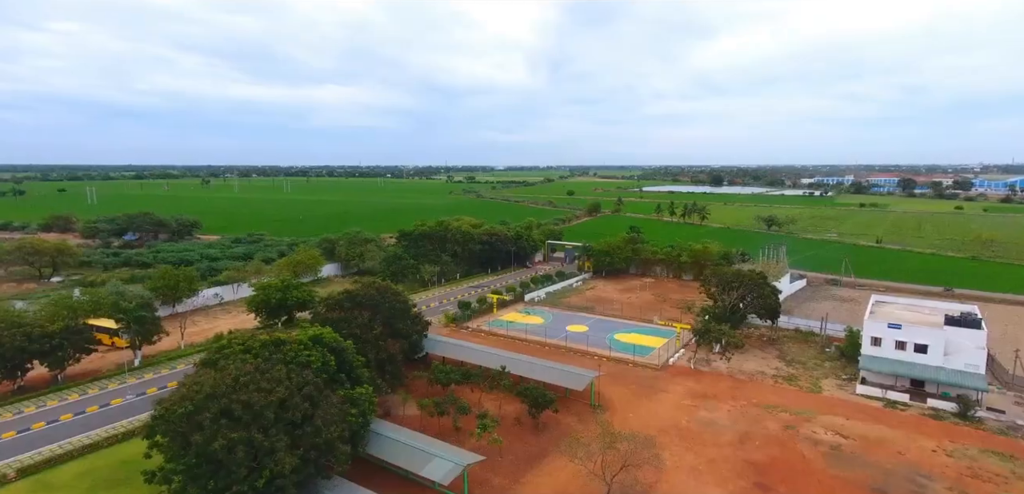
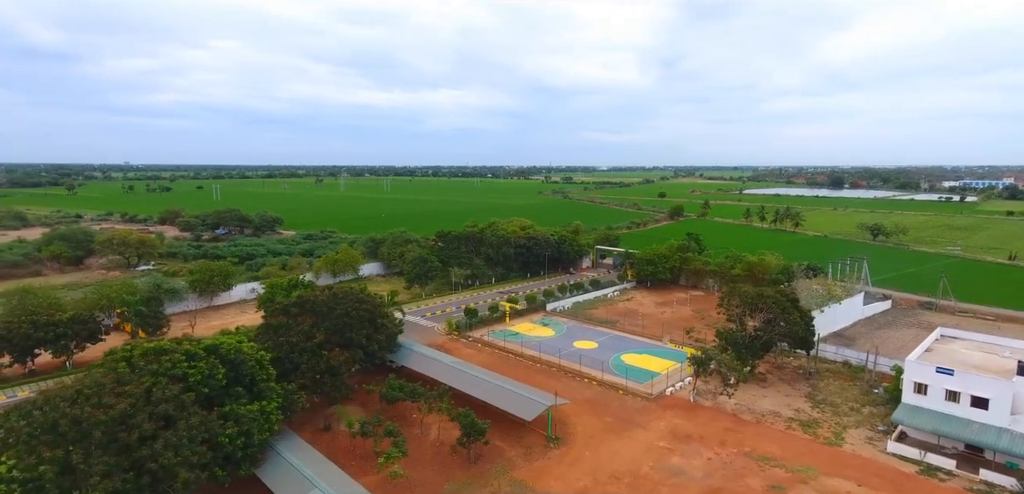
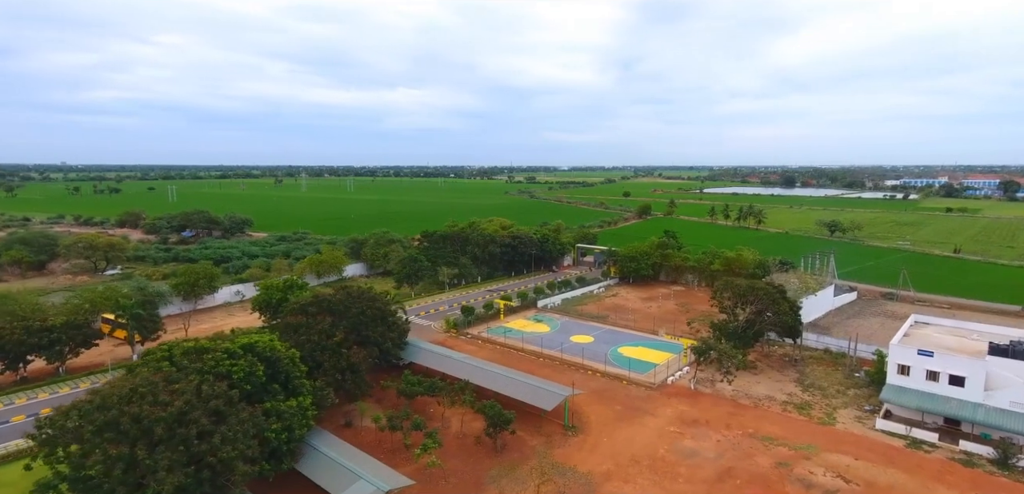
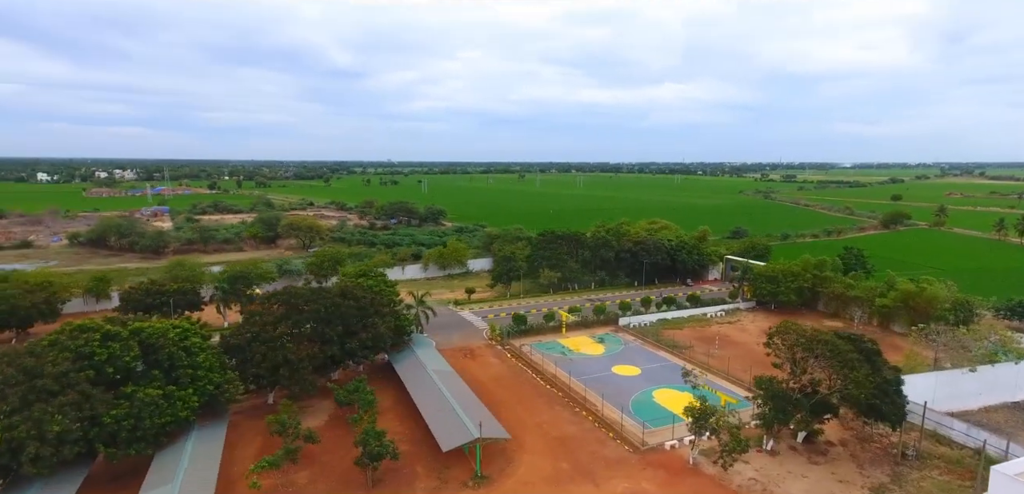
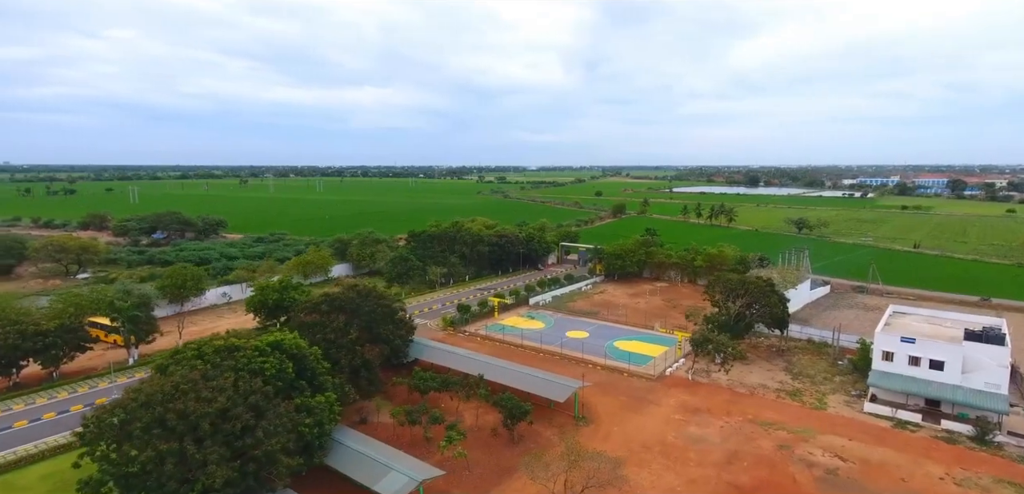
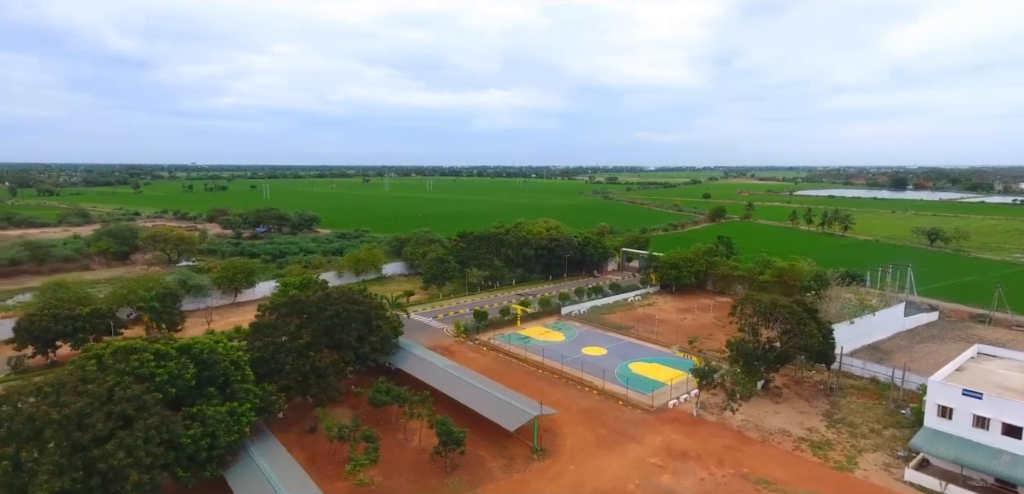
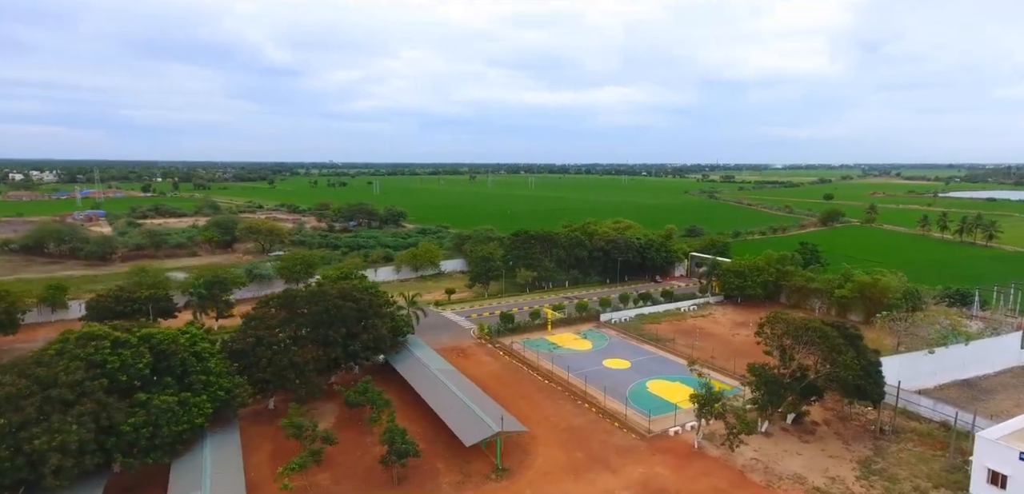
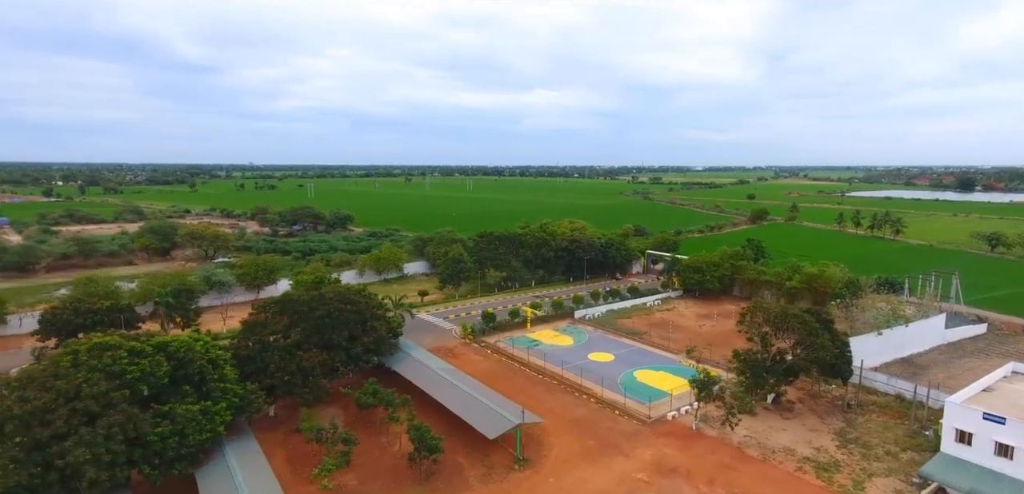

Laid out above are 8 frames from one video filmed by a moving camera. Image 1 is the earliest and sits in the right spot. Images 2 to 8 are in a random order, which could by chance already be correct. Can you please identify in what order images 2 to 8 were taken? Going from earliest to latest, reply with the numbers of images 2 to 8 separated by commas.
5, 3, 2, 6, 8, 7, 4
